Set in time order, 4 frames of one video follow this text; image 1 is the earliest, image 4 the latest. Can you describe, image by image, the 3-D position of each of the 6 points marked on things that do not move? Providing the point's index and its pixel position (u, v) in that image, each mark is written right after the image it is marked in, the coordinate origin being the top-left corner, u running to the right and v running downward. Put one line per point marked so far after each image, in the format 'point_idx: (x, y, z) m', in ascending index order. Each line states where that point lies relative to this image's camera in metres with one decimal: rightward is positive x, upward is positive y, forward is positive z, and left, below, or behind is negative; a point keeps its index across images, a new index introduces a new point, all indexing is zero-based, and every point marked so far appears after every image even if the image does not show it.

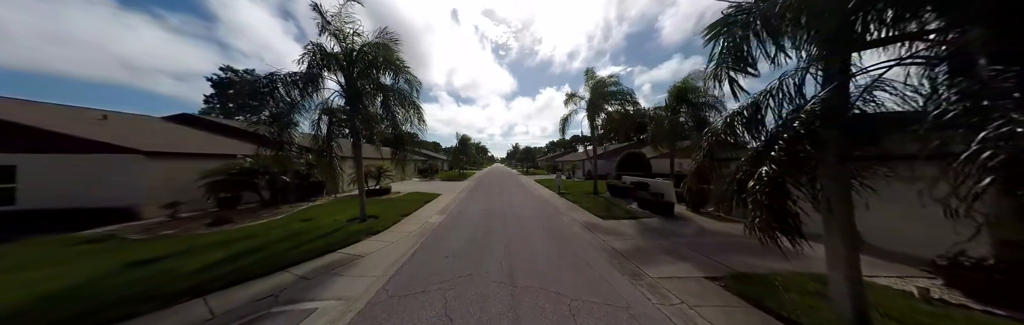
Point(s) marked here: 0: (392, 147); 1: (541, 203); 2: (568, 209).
0: (-5.8, +0.7, +8.5) m
1: (+1.9, -2.9, +12.5) m
2: (+3.3, -2.9, +10.8) m
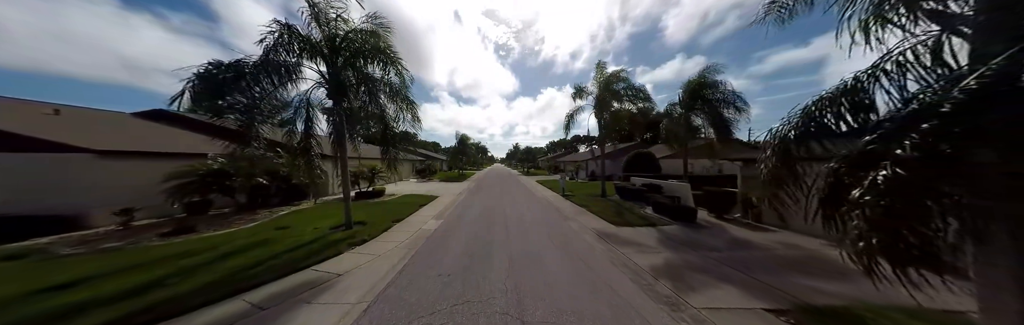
0: (-5.7, +0.7, +7.7) m
1: (+2.1, -3.0, +11.6) m
2: (+3.5, -2.9, +9.9) m
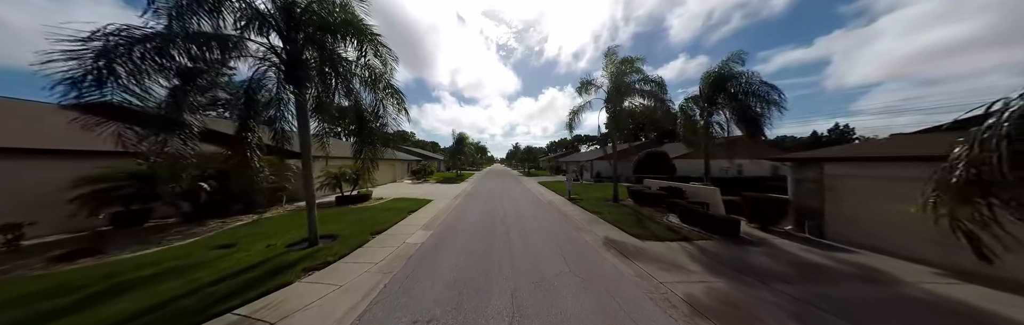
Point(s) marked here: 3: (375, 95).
0: (-5.6, +0.7, +6.4) m
1: (+2.2, -3.0, +10.3) m
2: (+3.6, -2.9, +8.6) m
3: (-4.7, +2.3, +6.1) m
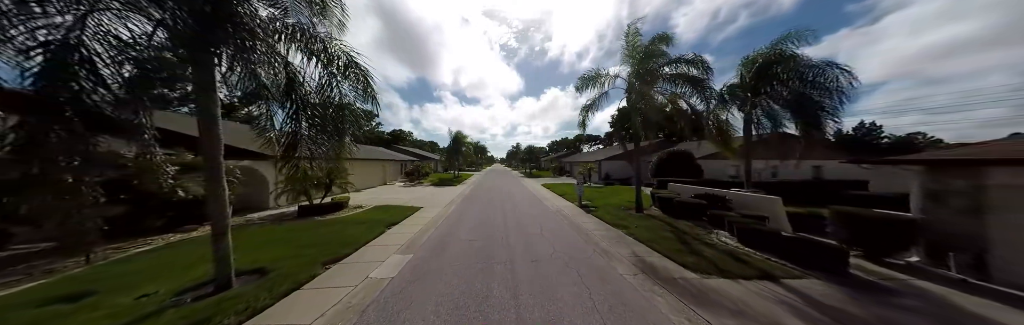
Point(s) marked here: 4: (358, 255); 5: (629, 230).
0: (-5.4, +0.6, +4.6) m
1: (+2.4, -3.1, +8.5) m
2: (+3.7, -3.0, +6.7) m
3: (-4.6, +2.3, +4.3) m
4: (-4.8, -2.8, +5.5) m
5: (+5.0, -2.9, +7.5) m
